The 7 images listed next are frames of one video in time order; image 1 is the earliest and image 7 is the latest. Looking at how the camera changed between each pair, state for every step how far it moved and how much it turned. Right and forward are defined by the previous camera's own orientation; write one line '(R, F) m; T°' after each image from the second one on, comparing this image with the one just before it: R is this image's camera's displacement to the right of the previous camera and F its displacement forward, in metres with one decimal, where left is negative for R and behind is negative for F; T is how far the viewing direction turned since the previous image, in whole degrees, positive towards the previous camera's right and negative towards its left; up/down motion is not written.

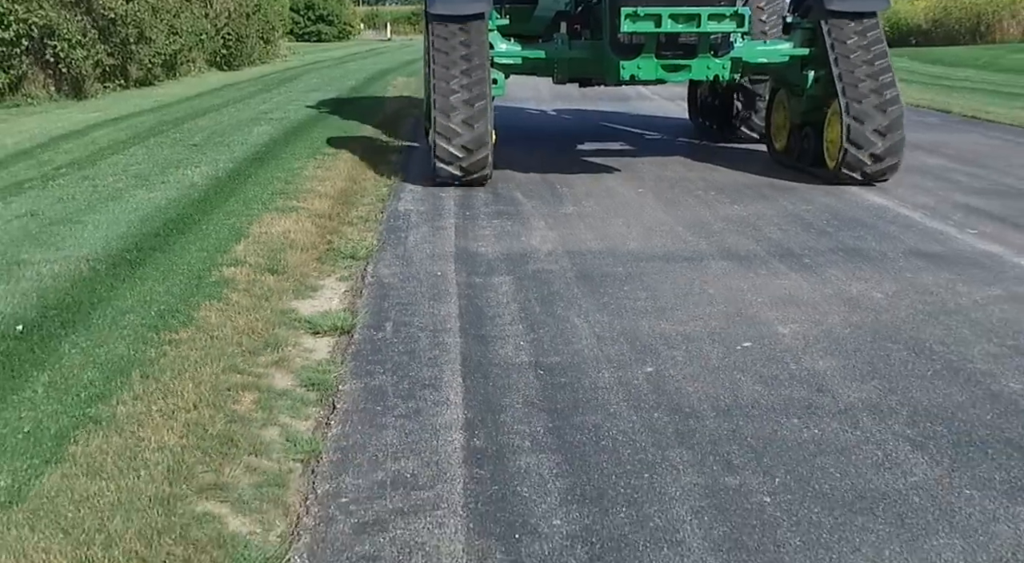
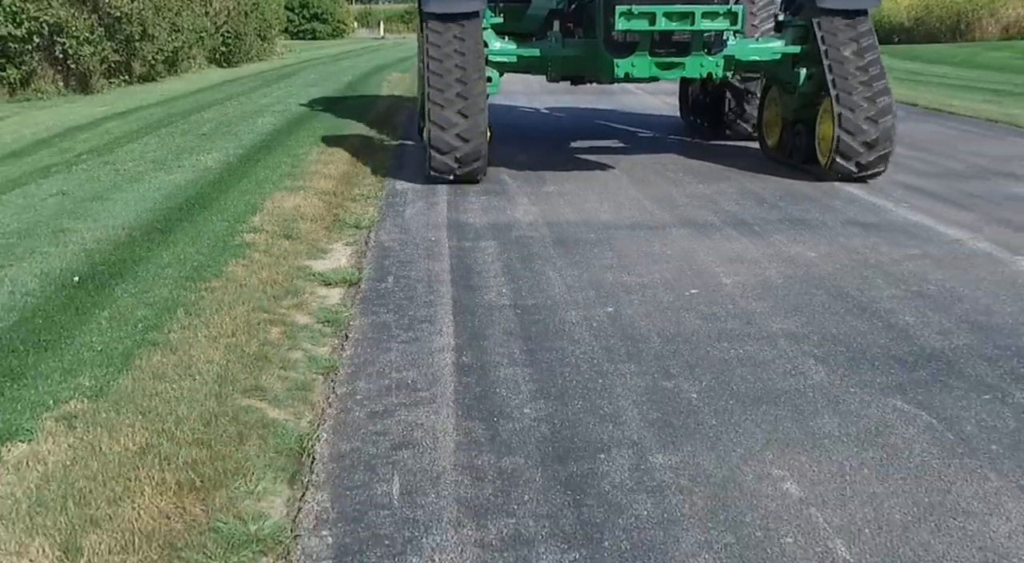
(0.0, -0.9) m; 0°
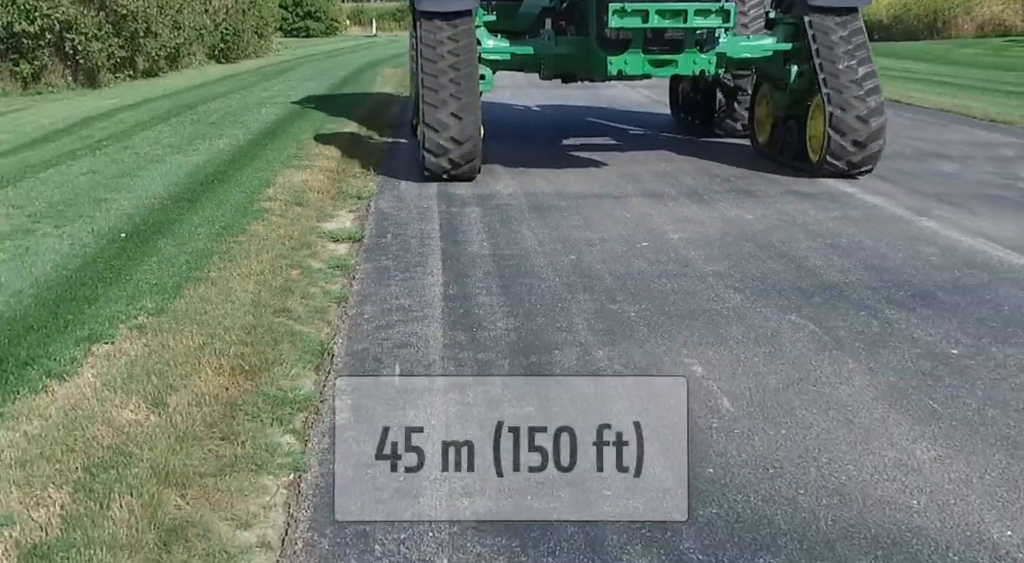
(+0.1, -1.2) m; 0°
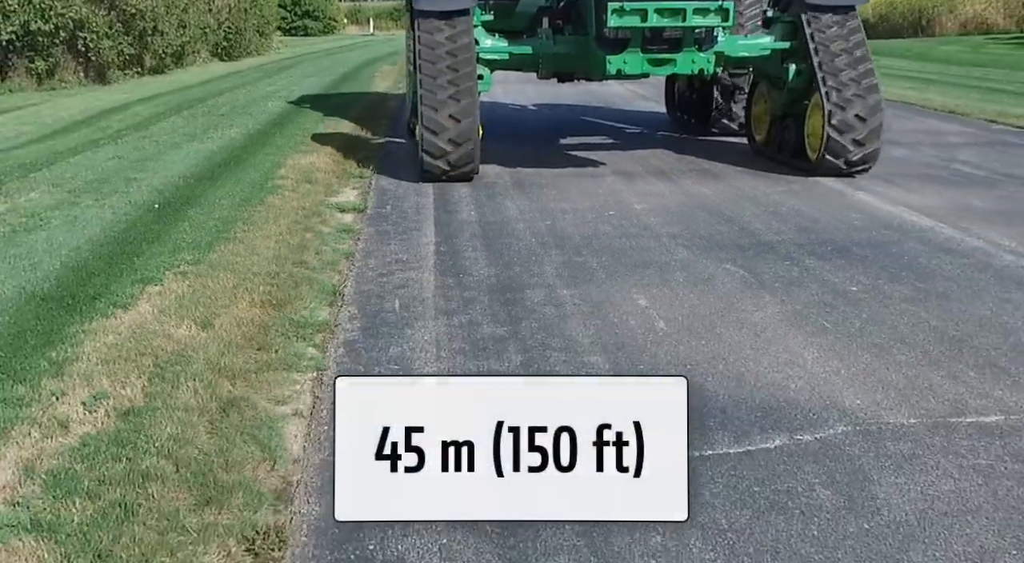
(+0.1, -1.1) m; 0°
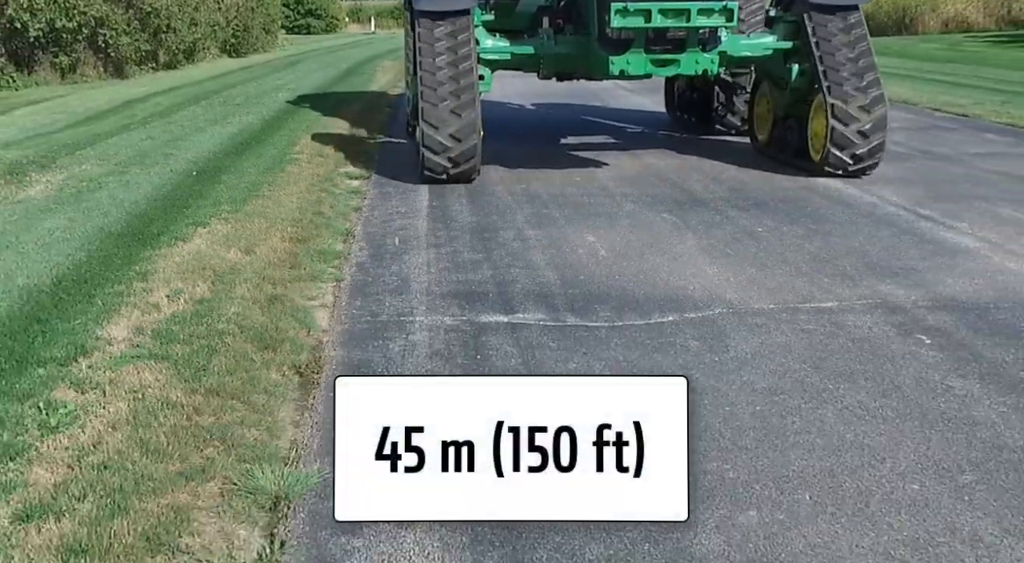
(+0.1, -1.6) m; 0°
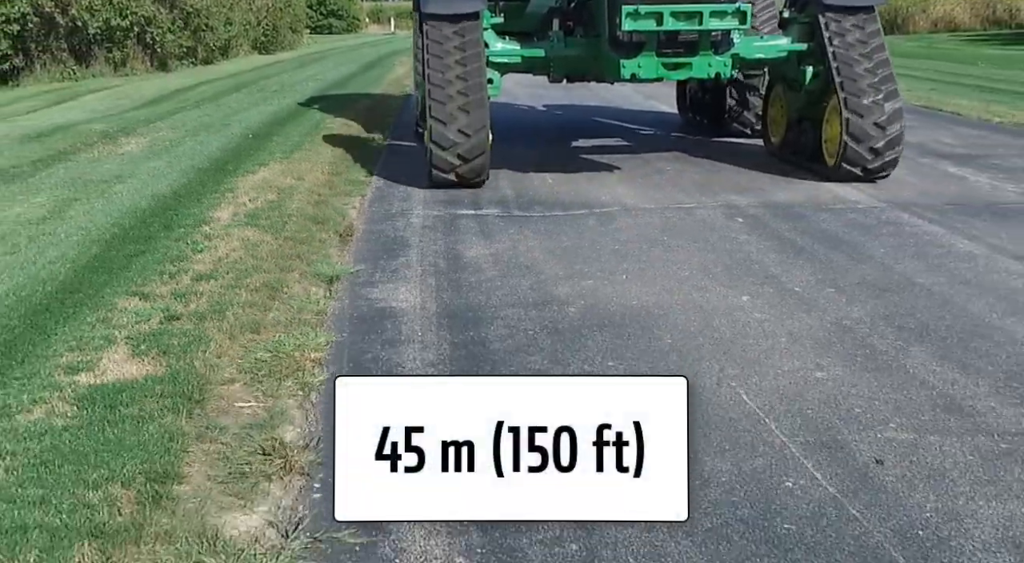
(+0.4, -2.9) m; -1°
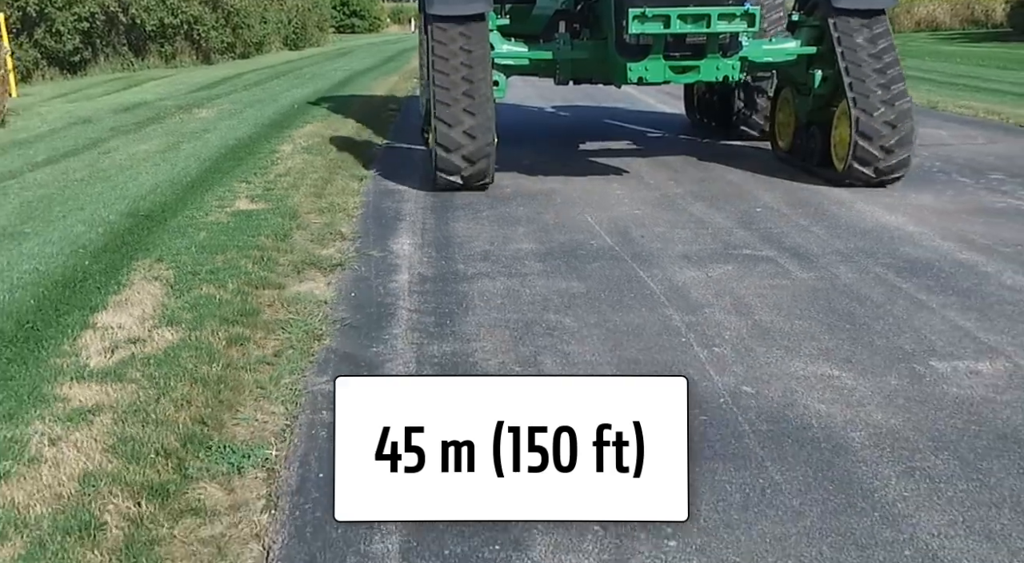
(+0.5, -3.7) m; -1°
